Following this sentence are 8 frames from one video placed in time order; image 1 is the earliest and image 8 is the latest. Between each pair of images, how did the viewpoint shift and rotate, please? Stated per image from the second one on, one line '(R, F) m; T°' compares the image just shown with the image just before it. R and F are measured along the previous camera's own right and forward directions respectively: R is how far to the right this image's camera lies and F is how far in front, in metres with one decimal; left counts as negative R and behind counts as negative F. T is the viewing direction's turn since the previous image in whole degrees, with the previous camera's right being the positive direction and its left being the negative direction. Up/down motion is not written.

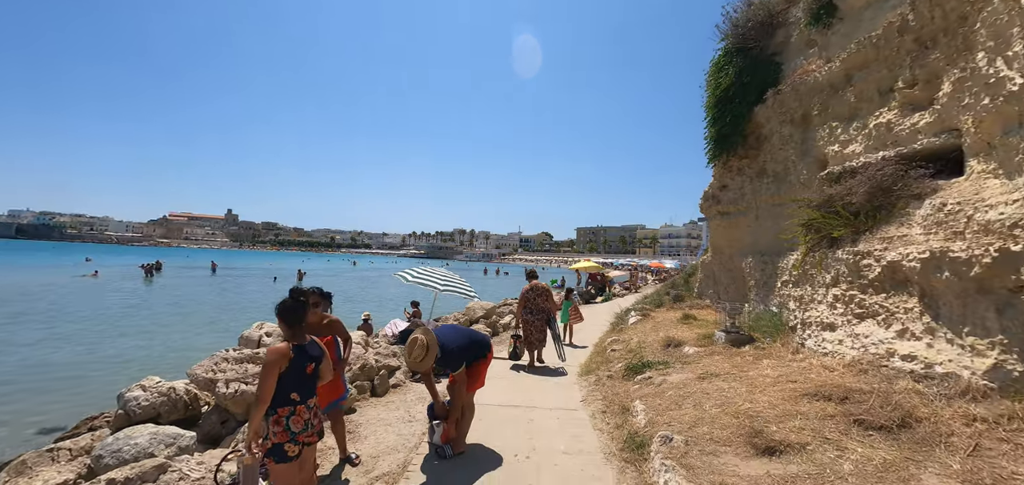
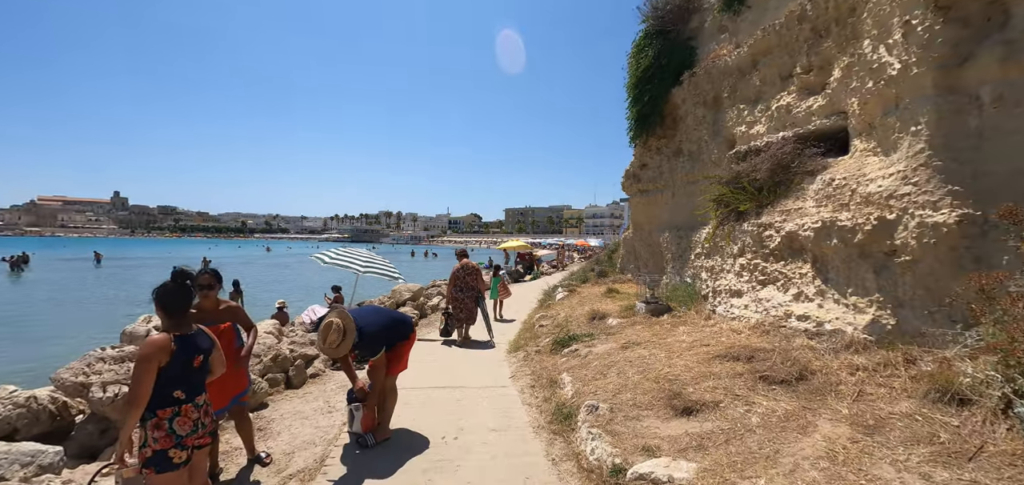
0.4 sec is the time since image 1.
(+0.1, +0.2) m; +9°
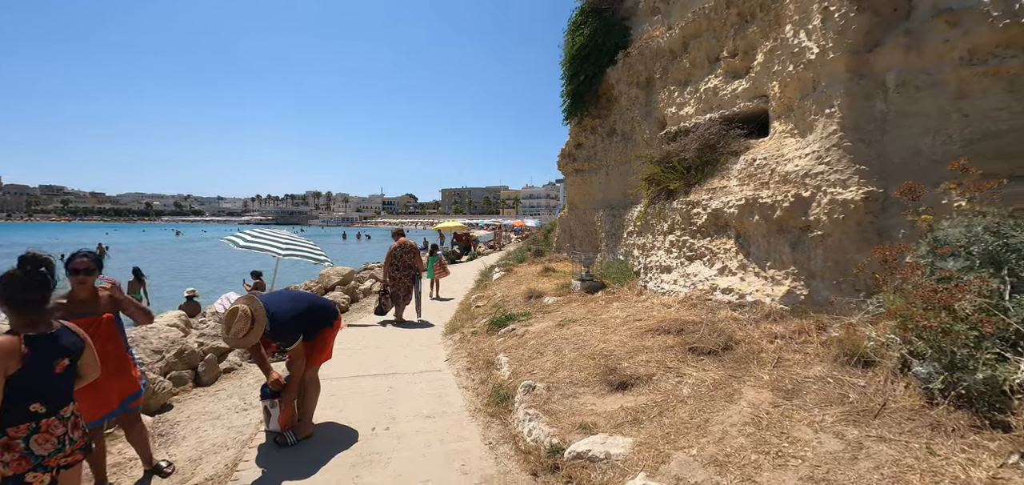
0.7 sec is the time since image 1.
(0.0, +0.2) m; +8°
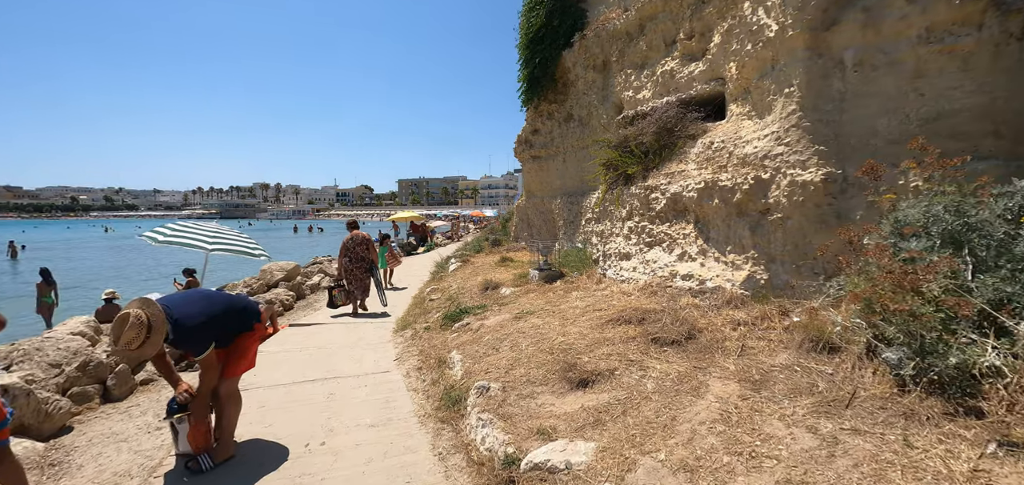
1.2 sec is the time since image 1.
(+0.1, +0.4) m; +5°
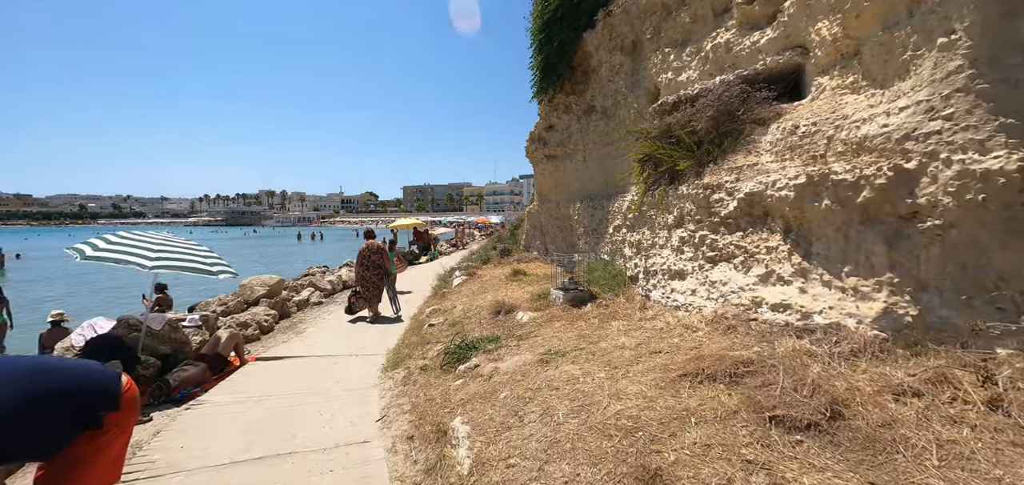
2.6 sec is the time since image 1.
(-0.2, +1.6) m; -1°
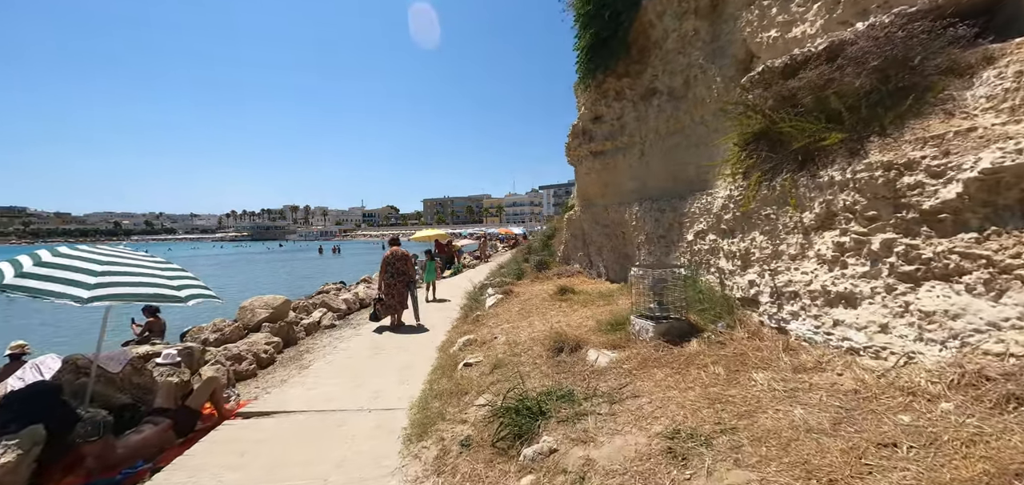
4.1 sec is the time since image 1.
(-0.5, +1.7) m; -2°
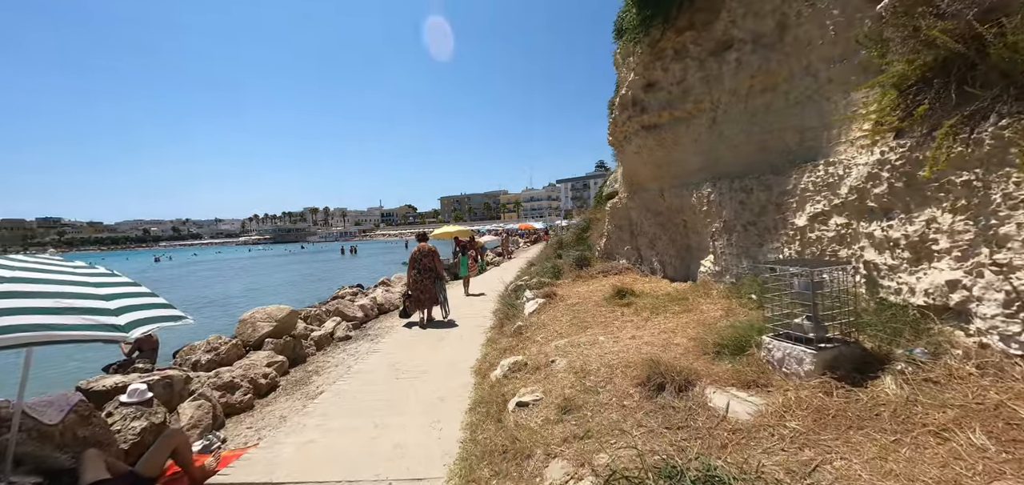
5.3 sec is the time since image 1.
(-0.4, +1.5) m; -2°
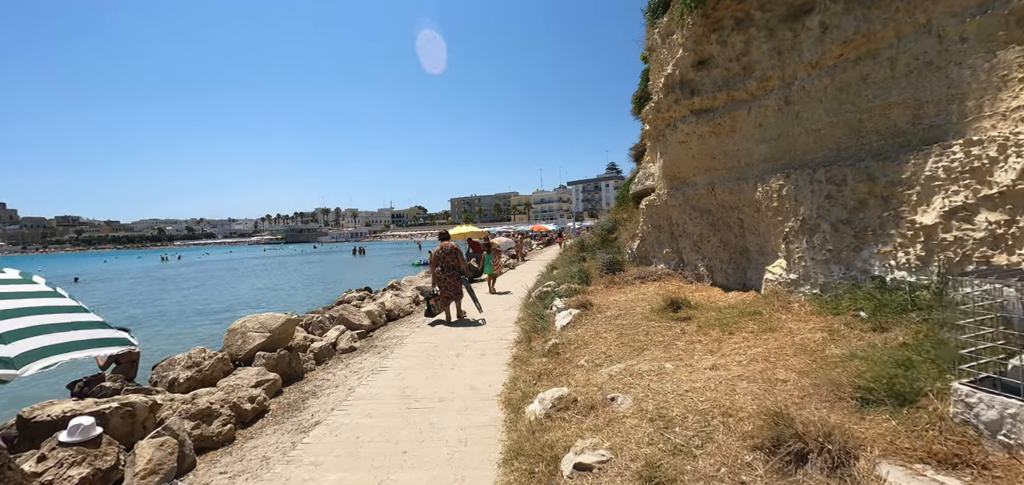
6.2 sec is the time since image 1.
(-0.3, +1.1) m; -1°
